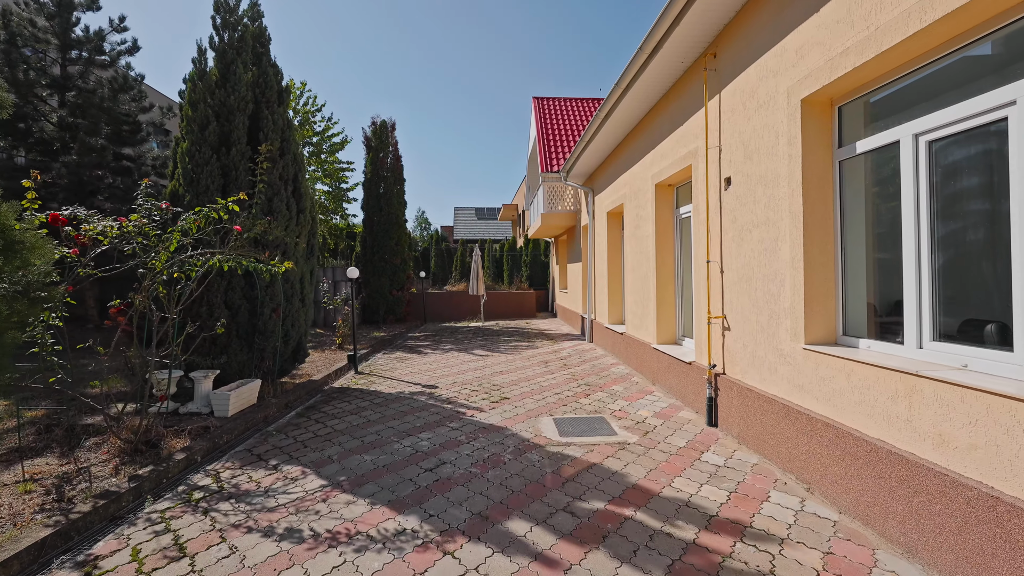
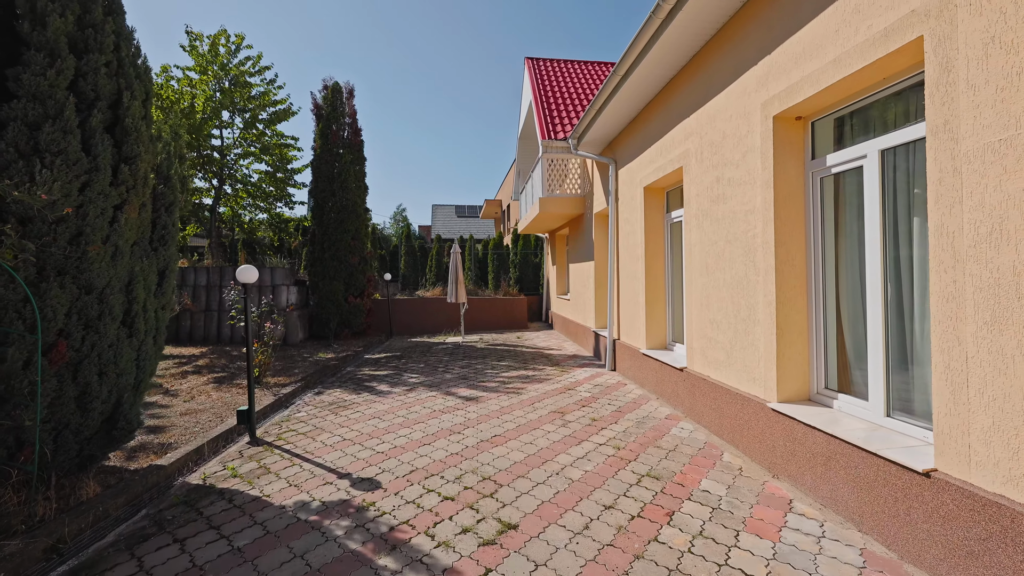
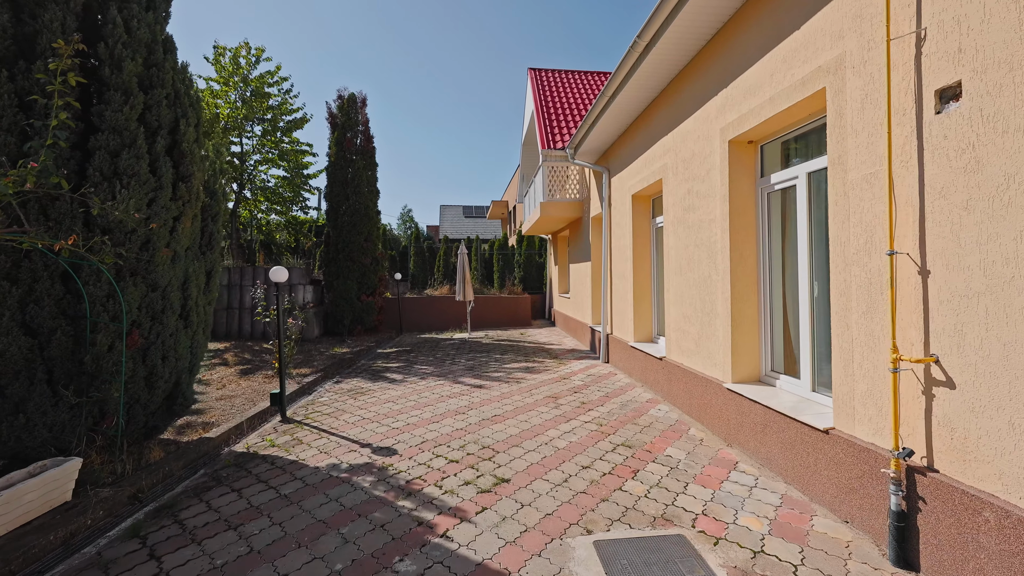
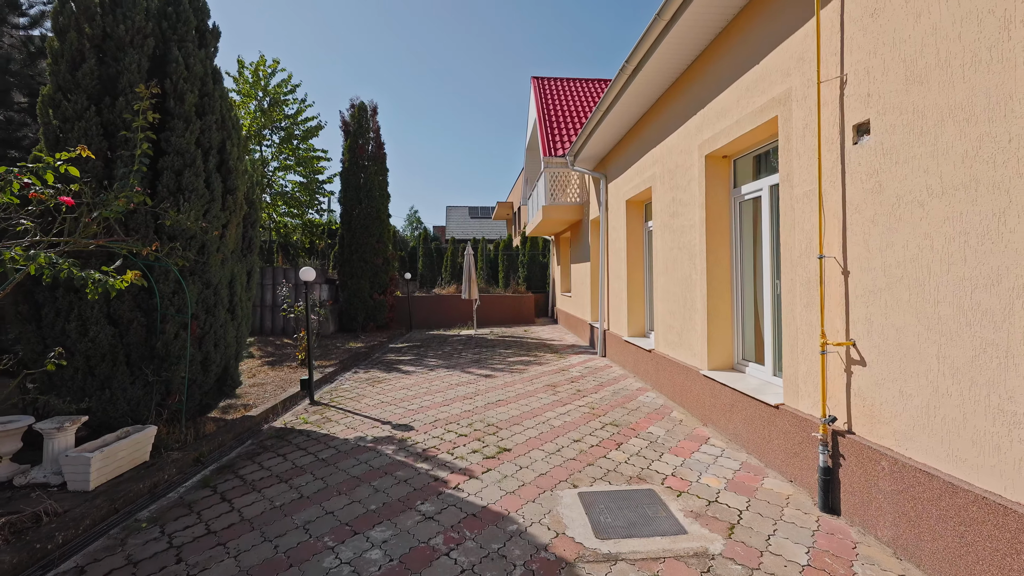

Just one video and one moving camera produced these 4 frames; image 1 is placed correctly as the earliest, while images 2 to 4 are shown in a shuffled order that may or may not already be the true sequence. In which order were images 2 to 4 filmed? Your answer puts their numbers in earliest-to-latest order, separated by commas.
4, 3, 2
